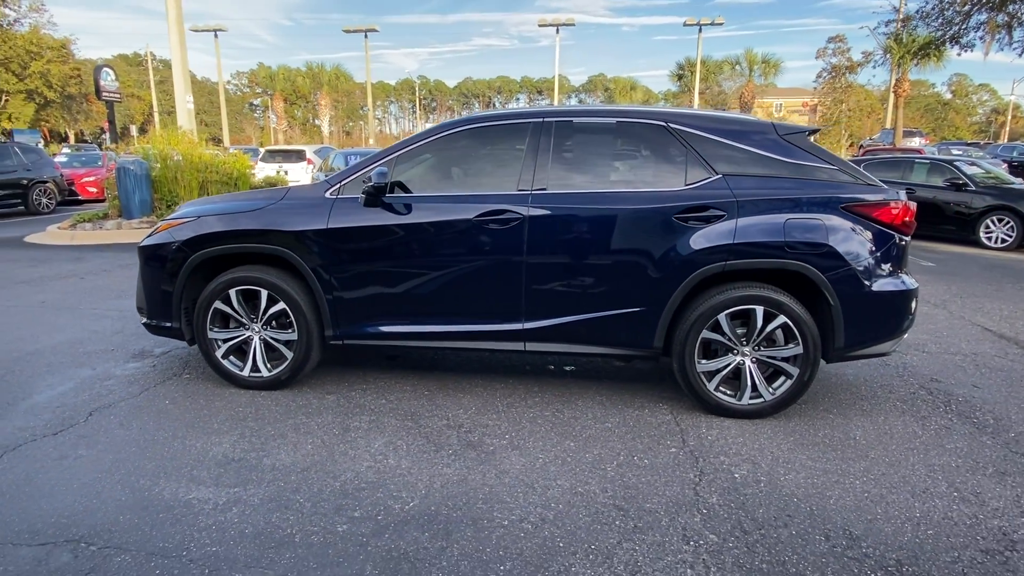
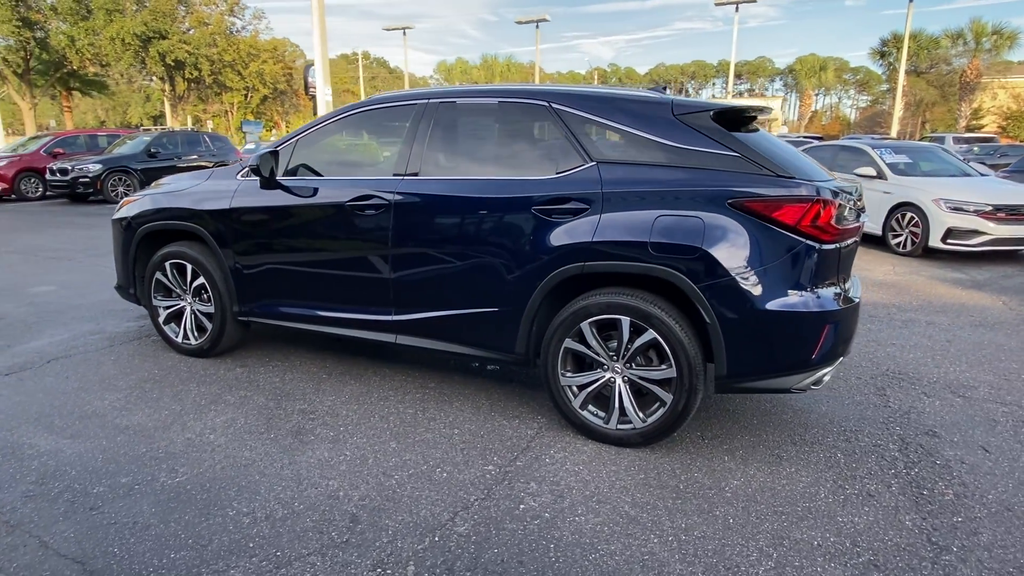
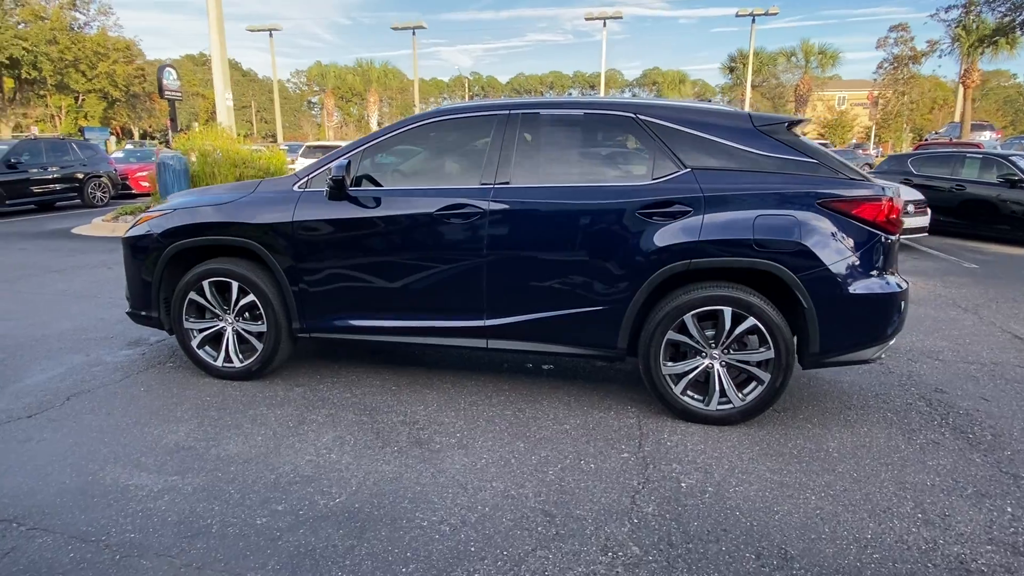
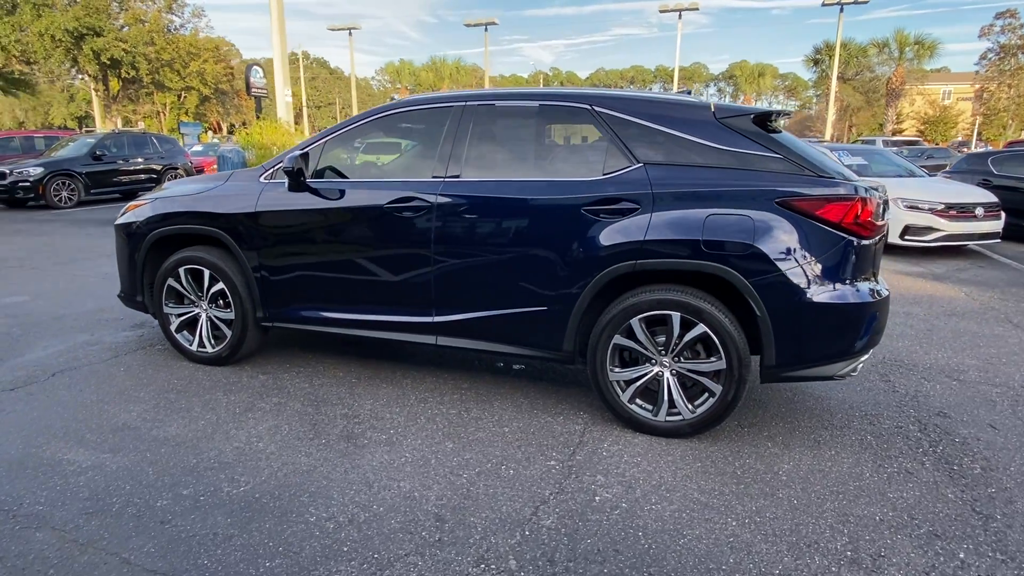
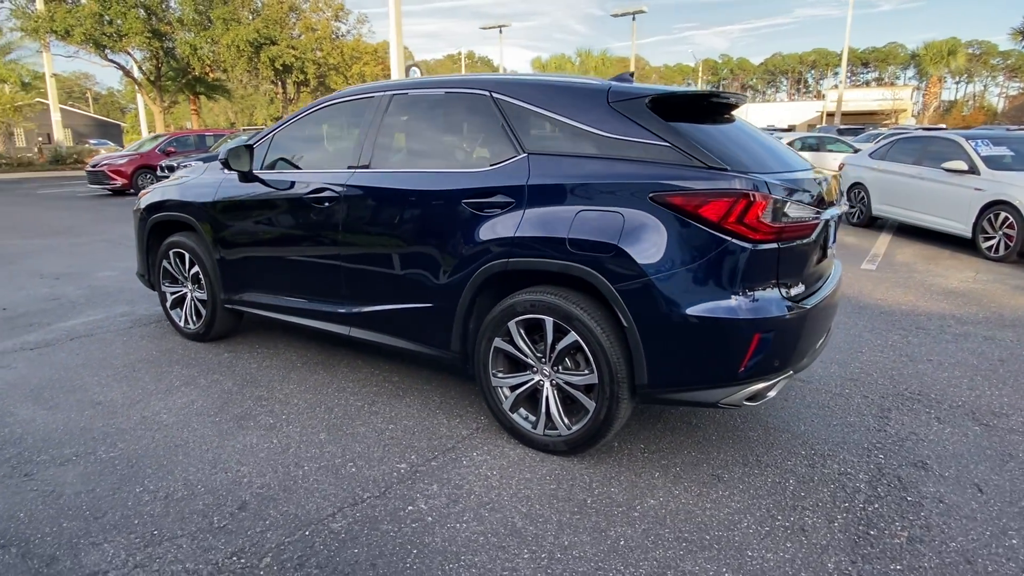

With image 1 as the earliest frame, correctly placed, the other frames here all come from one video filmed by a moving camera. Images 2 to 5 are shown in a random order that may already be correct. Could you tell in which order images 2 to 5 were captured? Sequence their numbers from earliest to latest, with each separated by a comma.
3, 4, 2, 5
